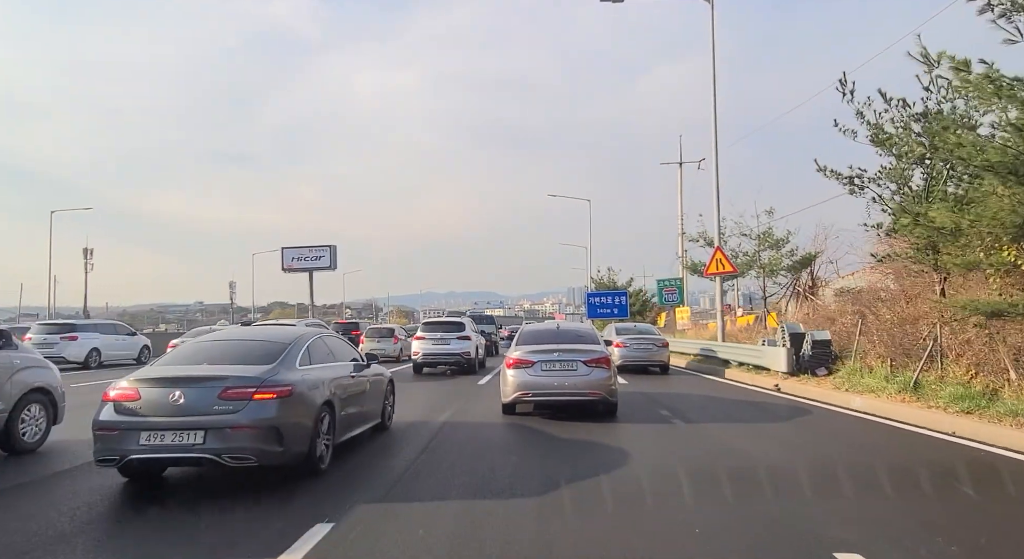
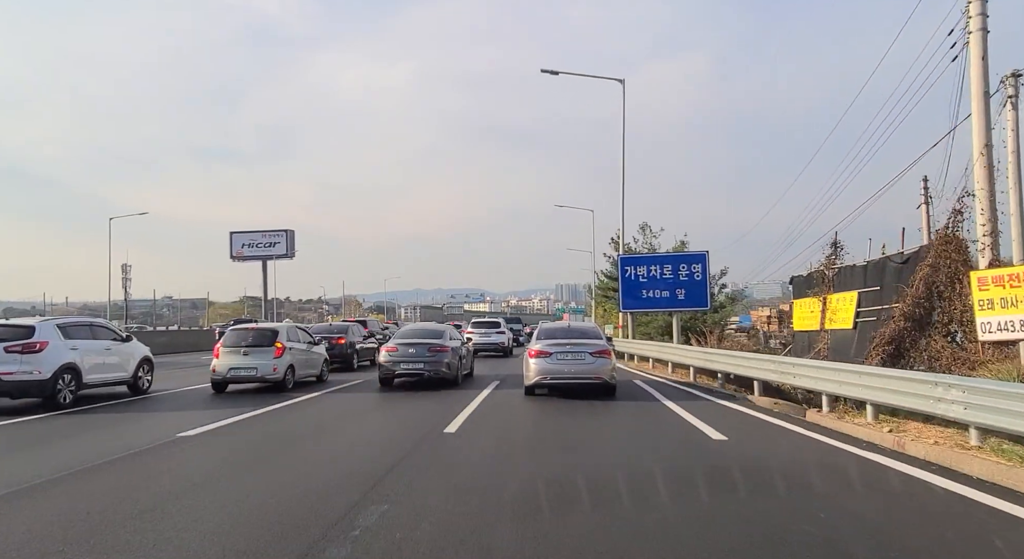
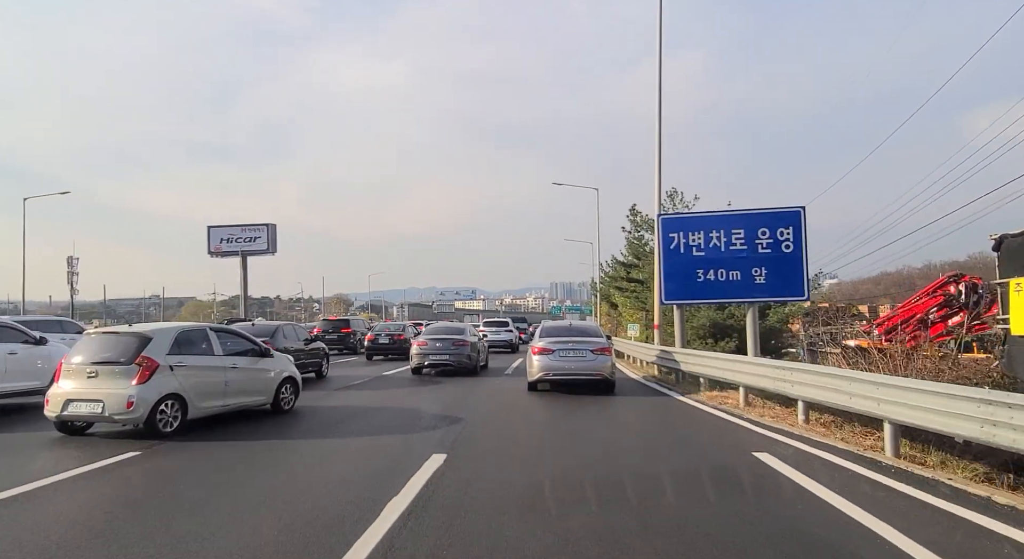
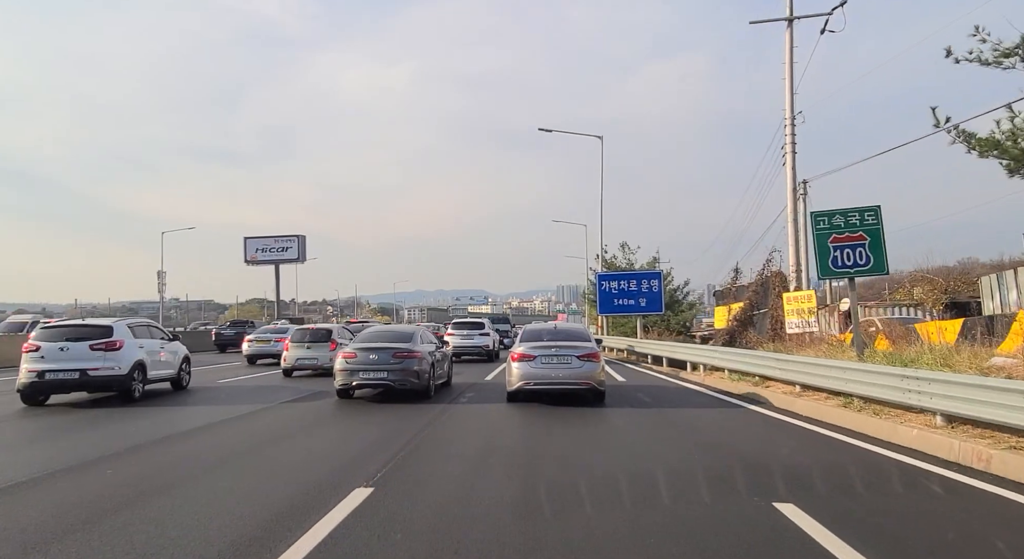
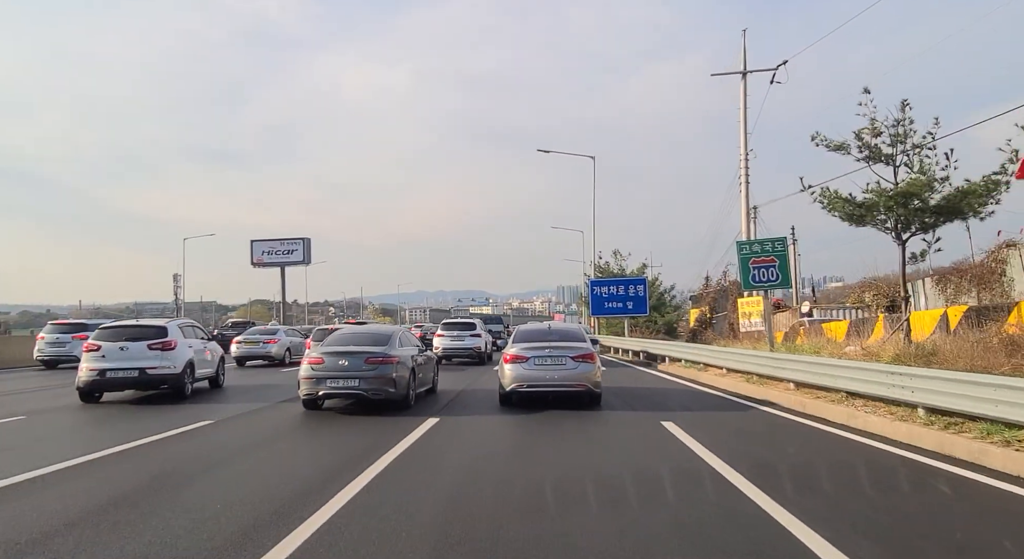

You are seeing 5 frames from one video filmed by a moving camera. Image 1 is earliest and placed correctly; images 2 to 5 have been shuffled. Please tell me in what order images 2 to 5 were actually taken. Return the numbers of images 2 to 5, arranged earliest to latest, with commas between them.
5, 4, 2, 3
